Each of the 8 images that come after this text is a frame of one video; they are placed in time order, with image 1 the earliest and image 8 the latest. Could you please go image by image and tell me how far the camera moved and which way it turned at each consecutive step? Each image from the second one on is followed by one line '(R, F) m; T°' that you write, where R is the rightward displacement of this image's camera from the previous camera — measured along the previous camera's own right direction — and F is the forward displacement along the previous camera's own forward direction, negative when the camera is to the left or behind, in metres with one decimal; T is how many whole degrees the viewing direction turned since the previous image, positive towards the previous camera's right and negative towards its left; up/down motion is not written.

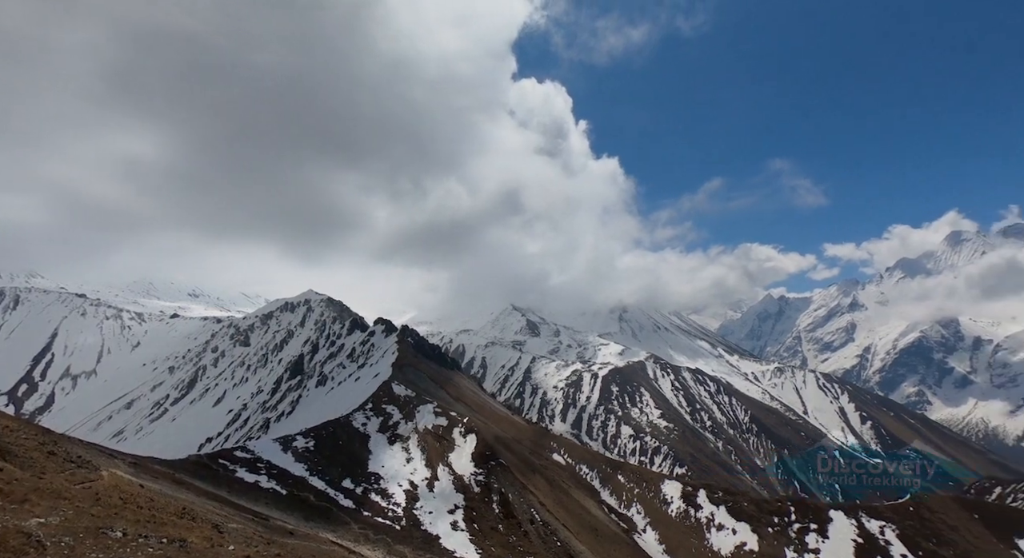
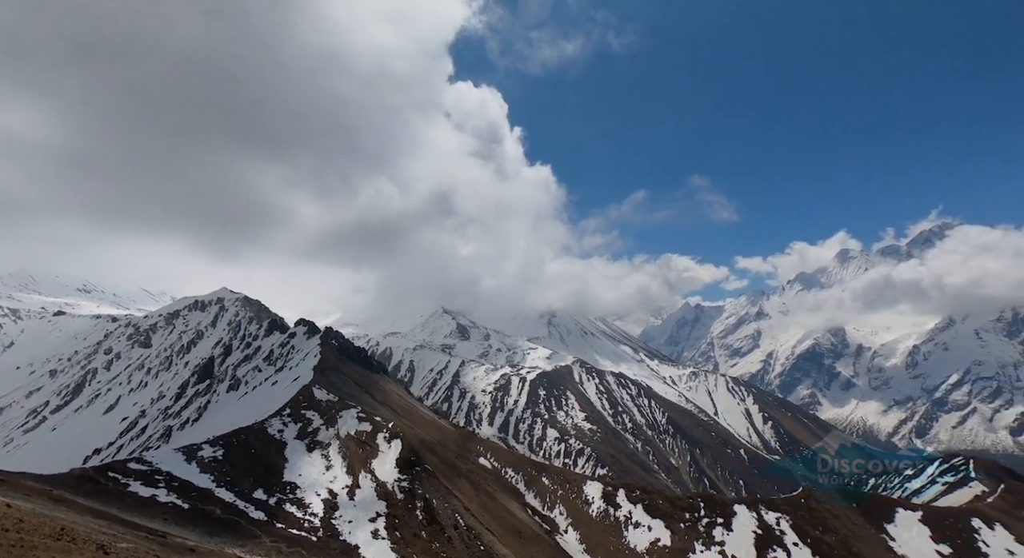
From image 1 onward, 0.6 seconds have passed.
(+0.2, +1.3) m; +6°
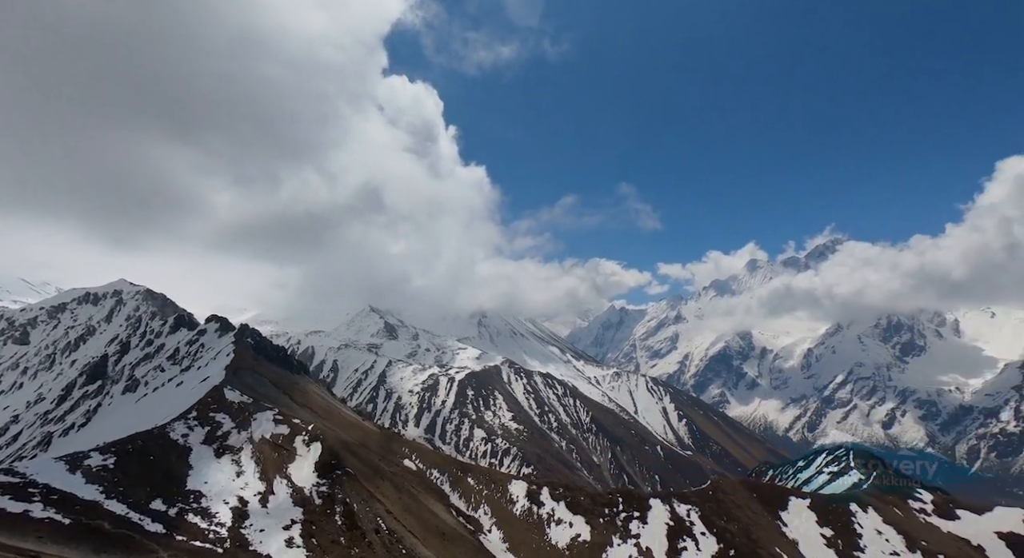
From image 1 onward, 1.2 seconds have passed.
(+0.2, +1.6) m; +6°
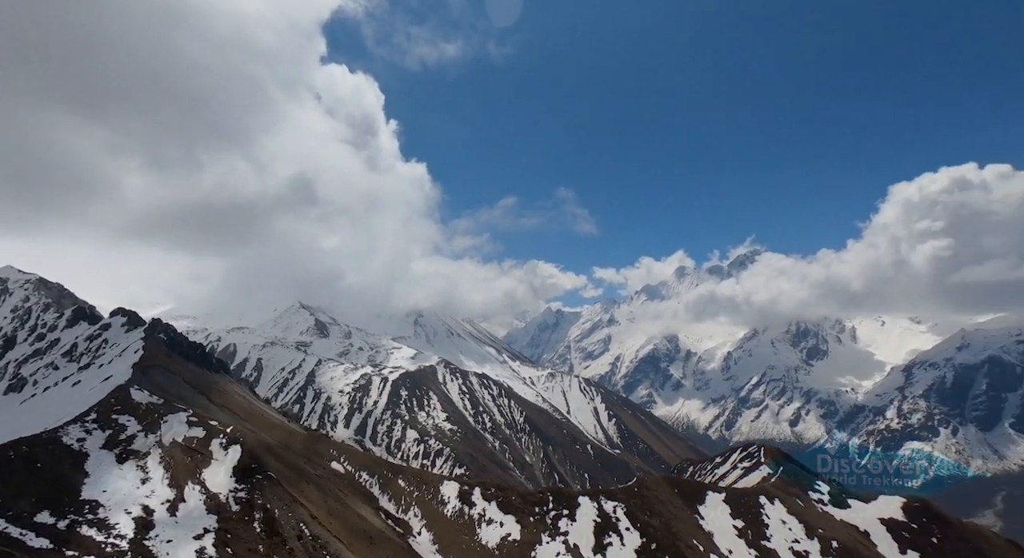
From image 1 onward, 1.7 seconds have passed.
(+1.2, -0.1) m; +6°
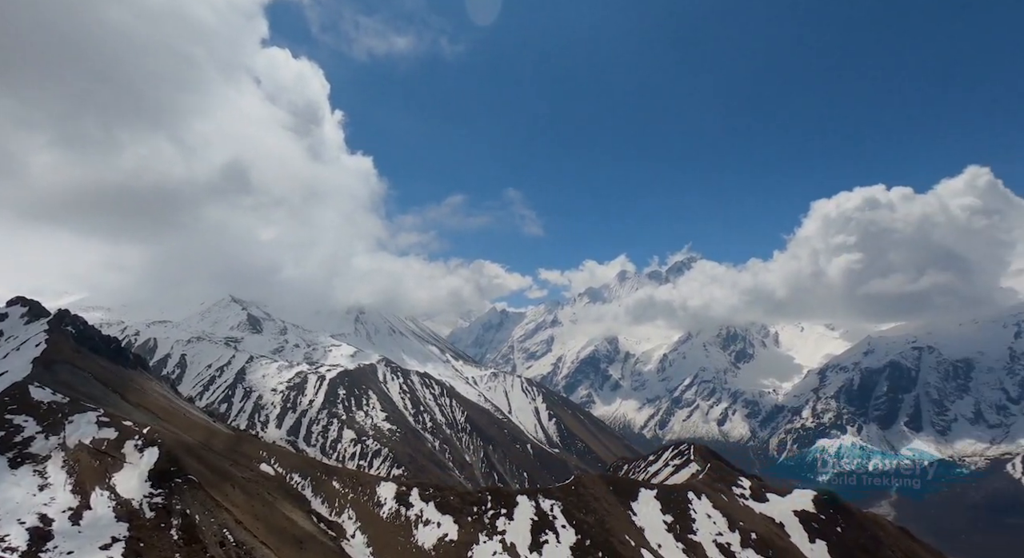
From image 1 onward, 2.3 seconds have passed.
(+2.0, -3.0) m; +5°
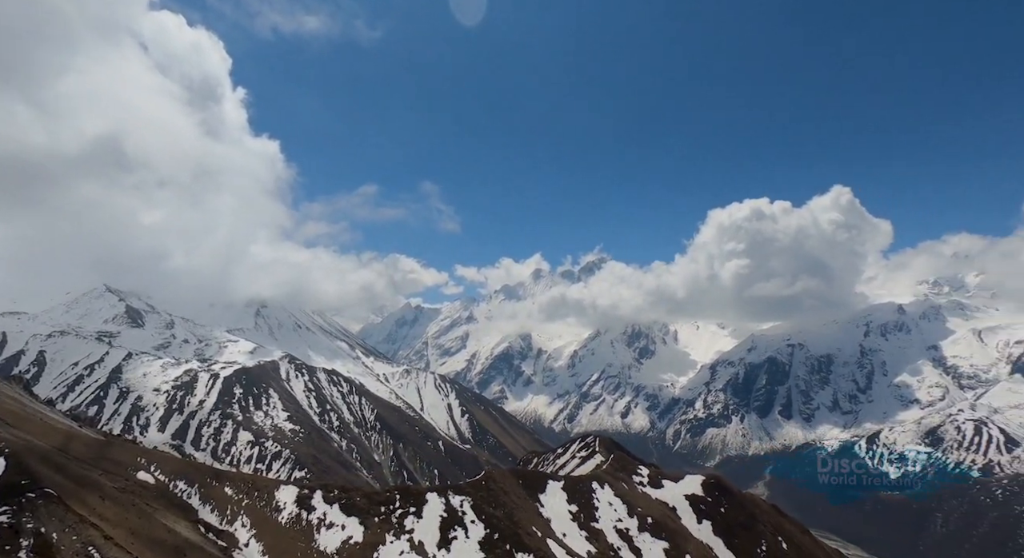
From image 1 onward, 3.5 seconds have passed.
(-0.4, -8.3) m; +7°
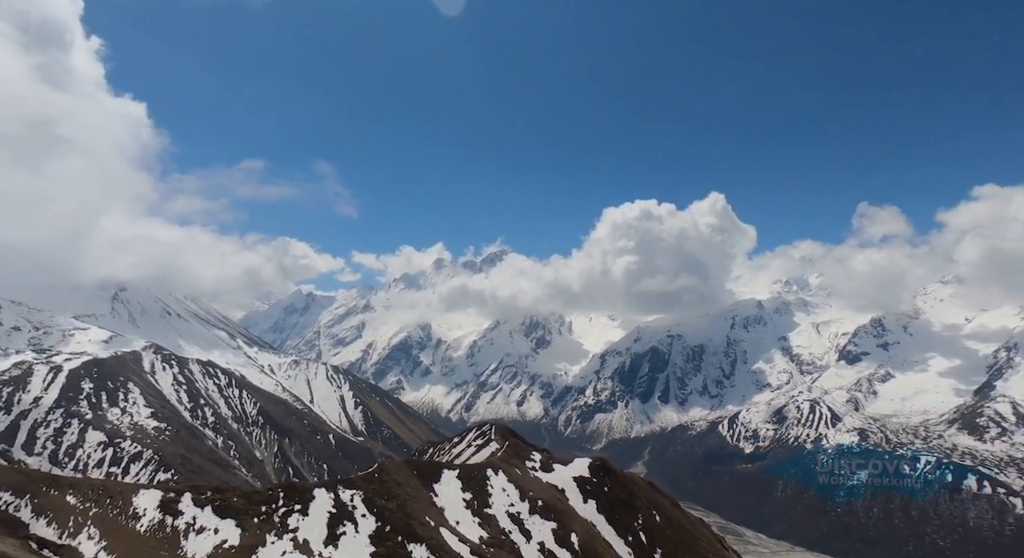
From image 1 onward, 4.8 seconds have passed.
(-0.3, -6.9) m; +8°
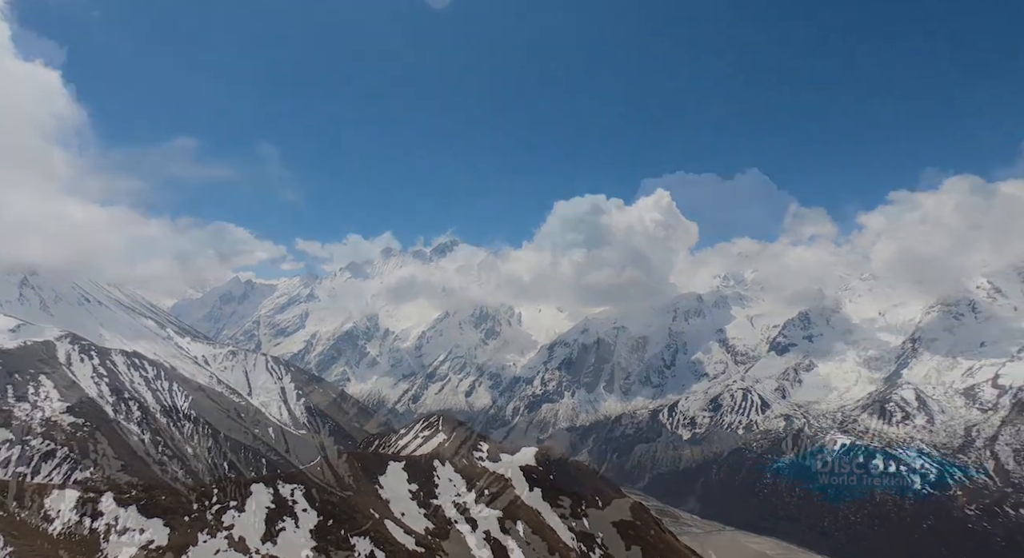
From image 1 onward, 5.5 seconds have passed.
(0.0, -2.7) m; +4°
